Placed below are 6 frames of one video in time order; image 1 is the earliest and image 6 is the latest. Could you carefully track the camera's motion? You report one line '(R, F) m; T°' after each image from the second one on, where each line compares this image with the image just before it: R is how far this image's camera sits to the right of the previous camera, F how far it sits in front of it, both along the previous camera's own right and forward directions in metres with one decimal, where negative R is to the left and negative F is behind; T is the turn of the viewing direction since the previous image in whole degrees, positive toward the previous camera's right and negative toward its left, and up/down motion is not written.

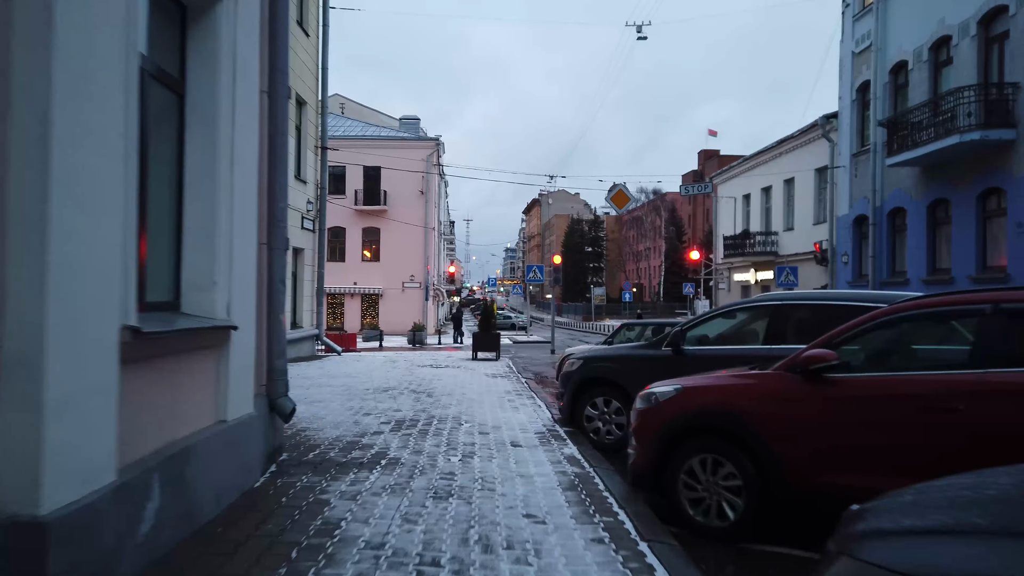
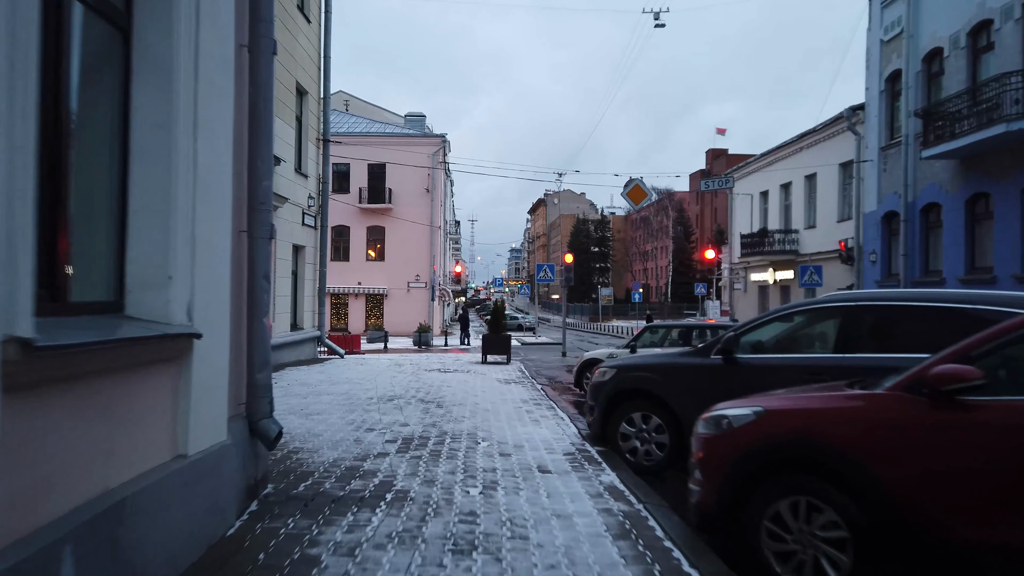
(-0.2, +1.1) m; 0°
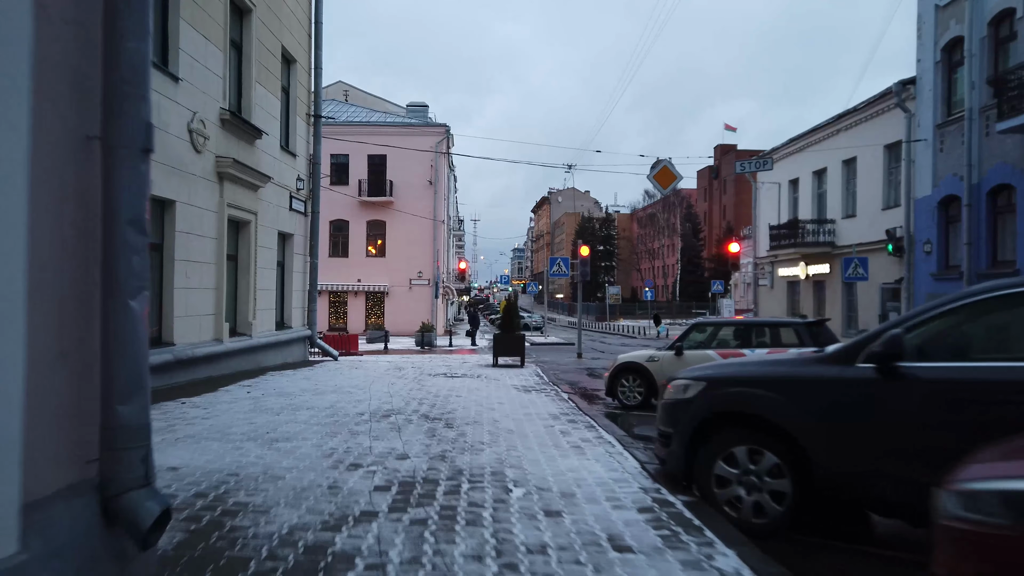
(-0.3, +2.4) m; 0°
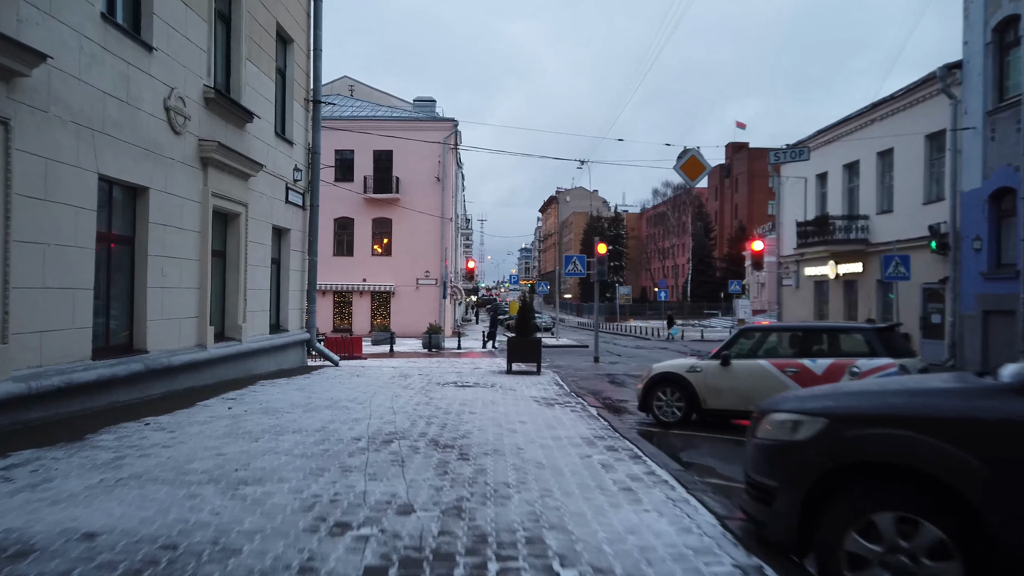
(-0.2, +1.5) m; -1°
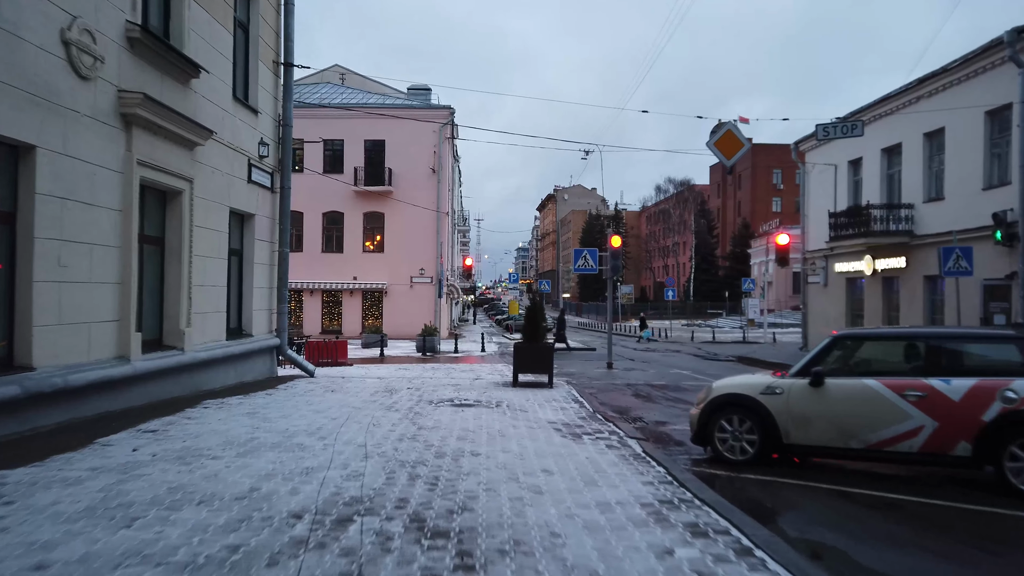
(-0.2, +2.7) m; 0°
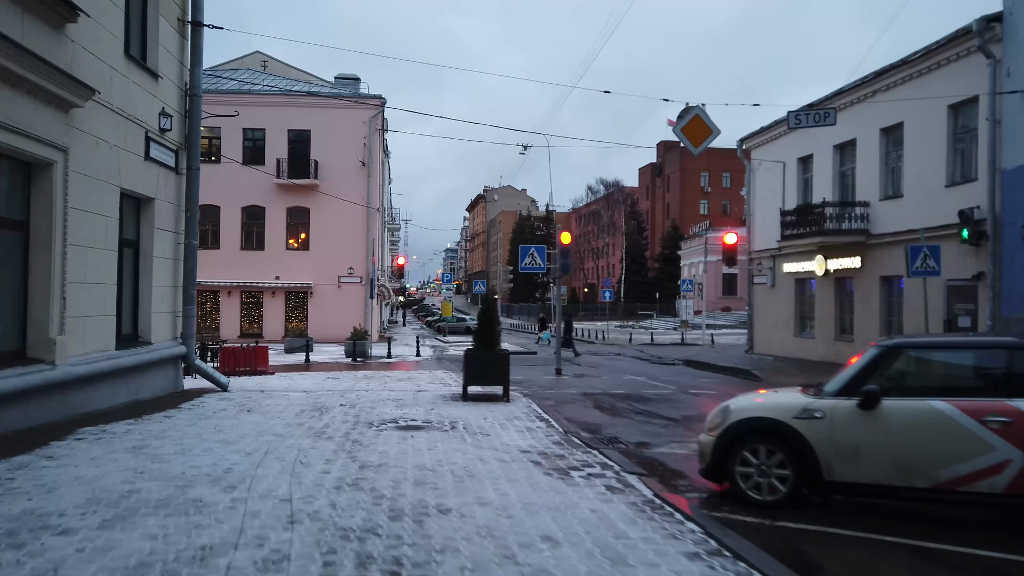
(-0.4, +1.8) m; +5°
